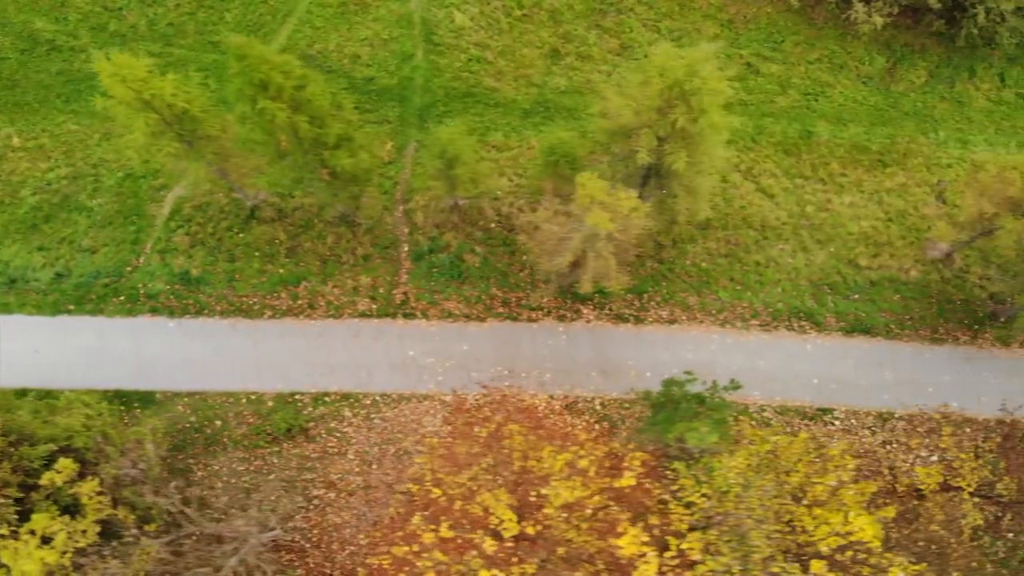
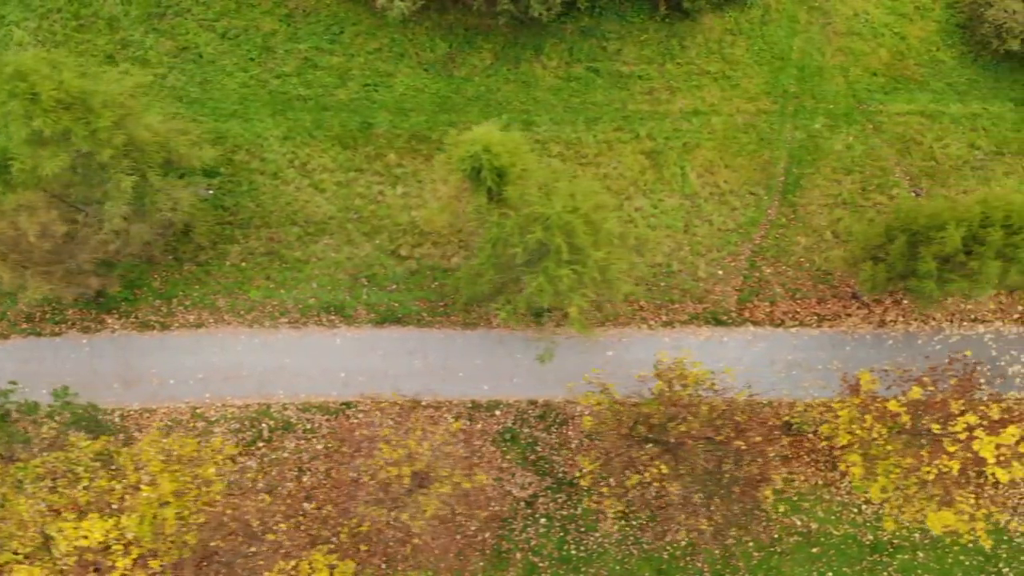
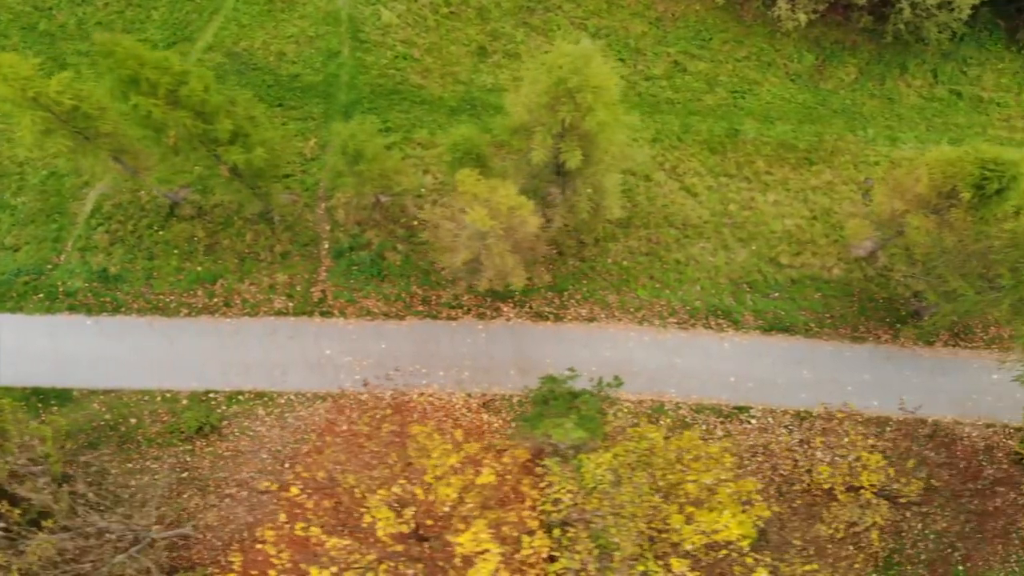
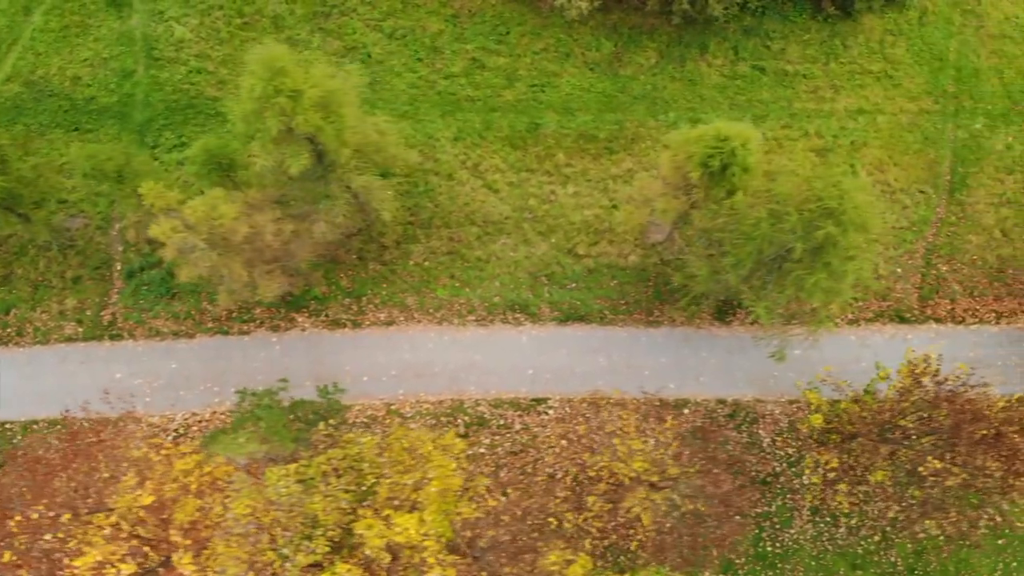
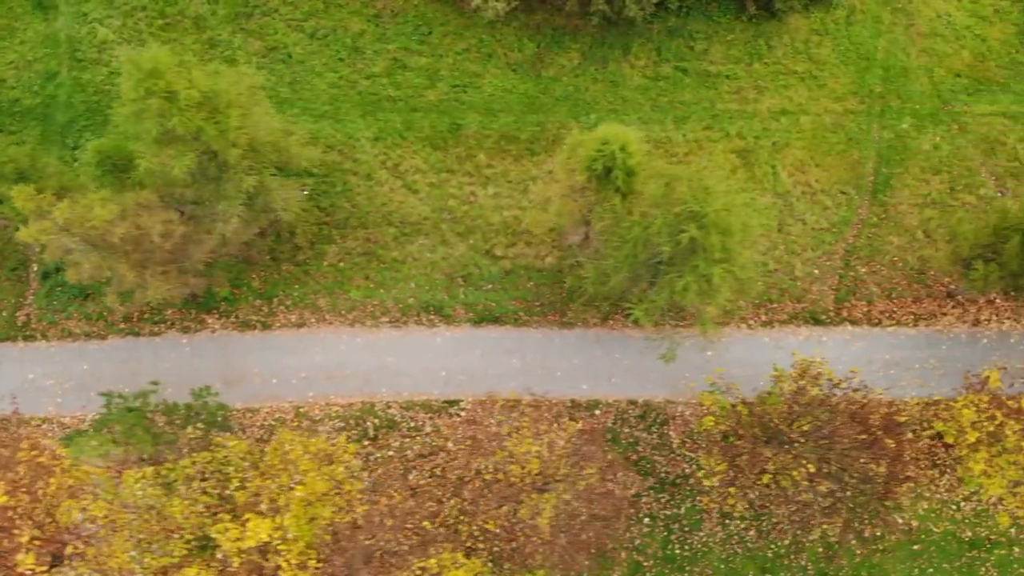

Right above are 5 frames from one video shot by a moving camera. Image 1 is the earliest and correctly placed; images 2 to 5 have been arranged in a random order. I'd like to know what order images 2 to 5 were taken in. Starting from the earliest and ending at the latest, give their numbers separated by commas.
3, 4, 5, 2
